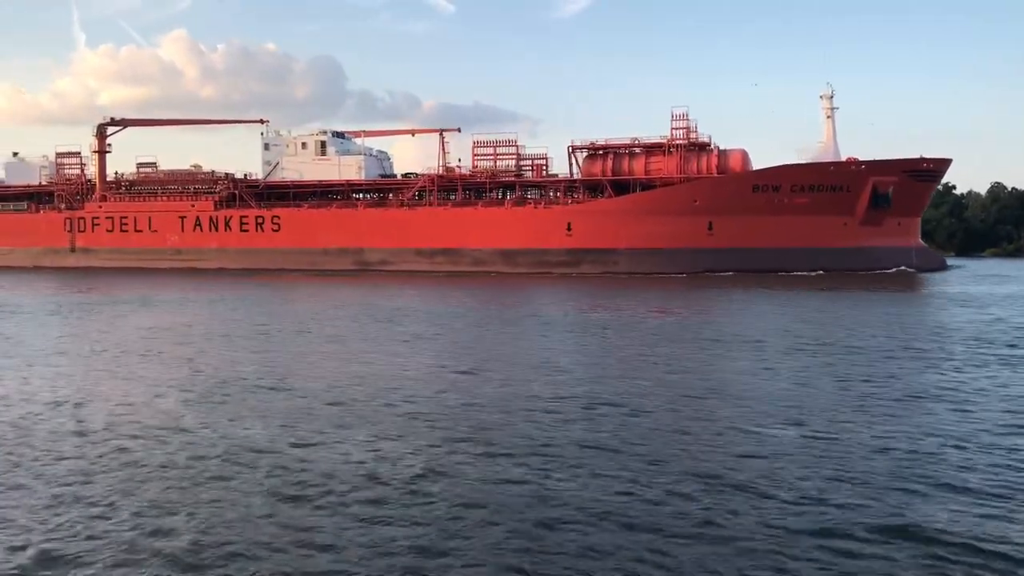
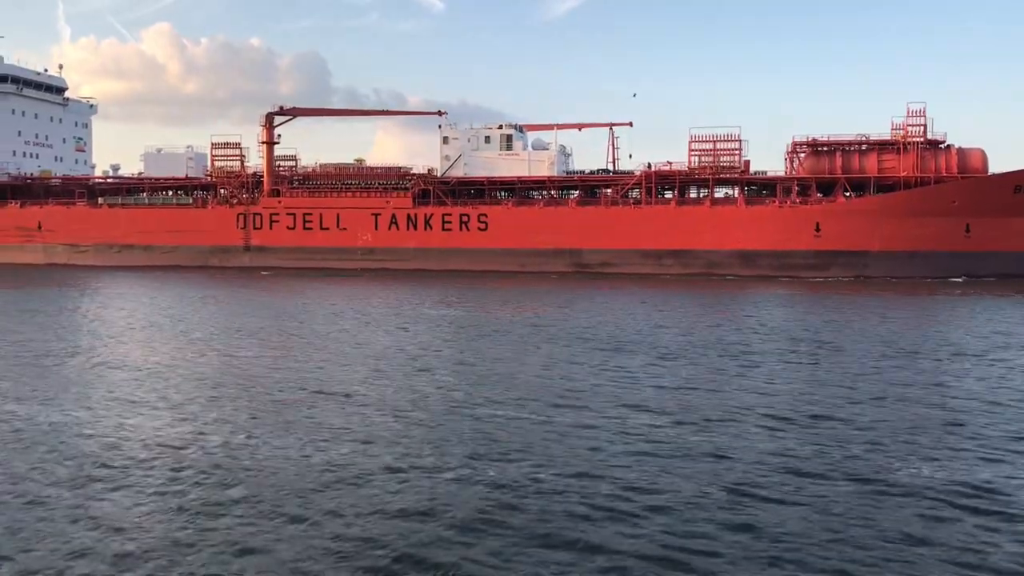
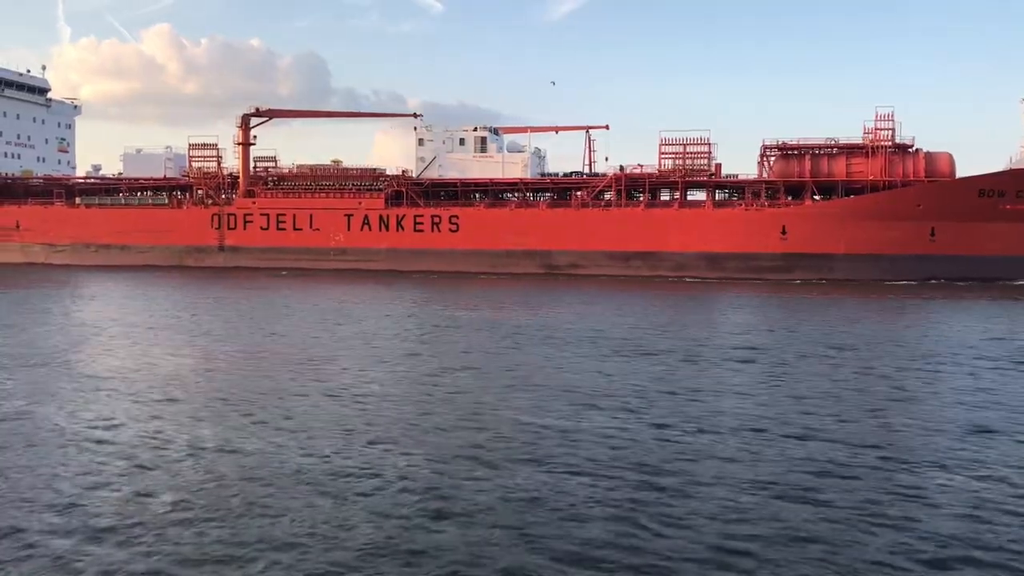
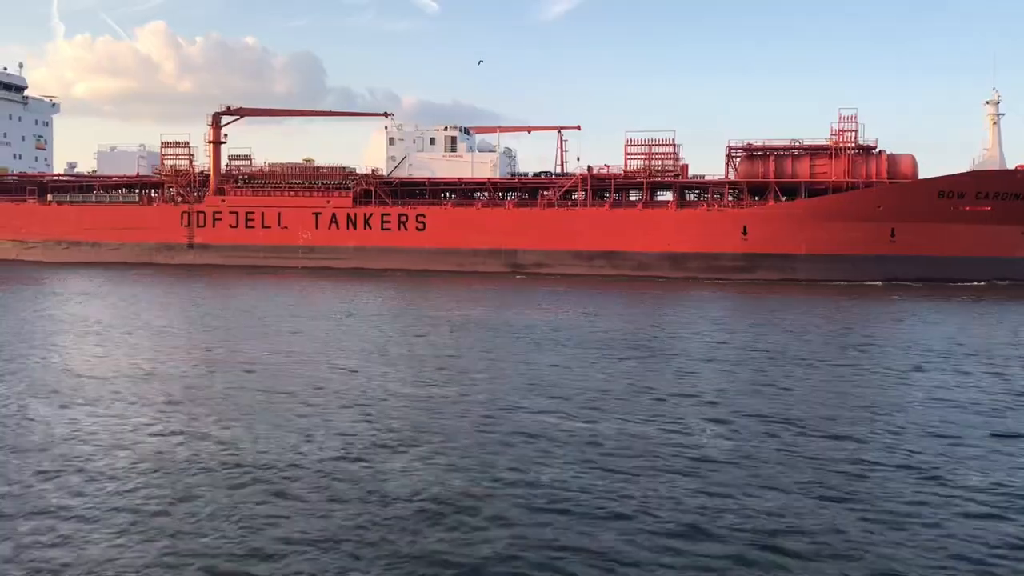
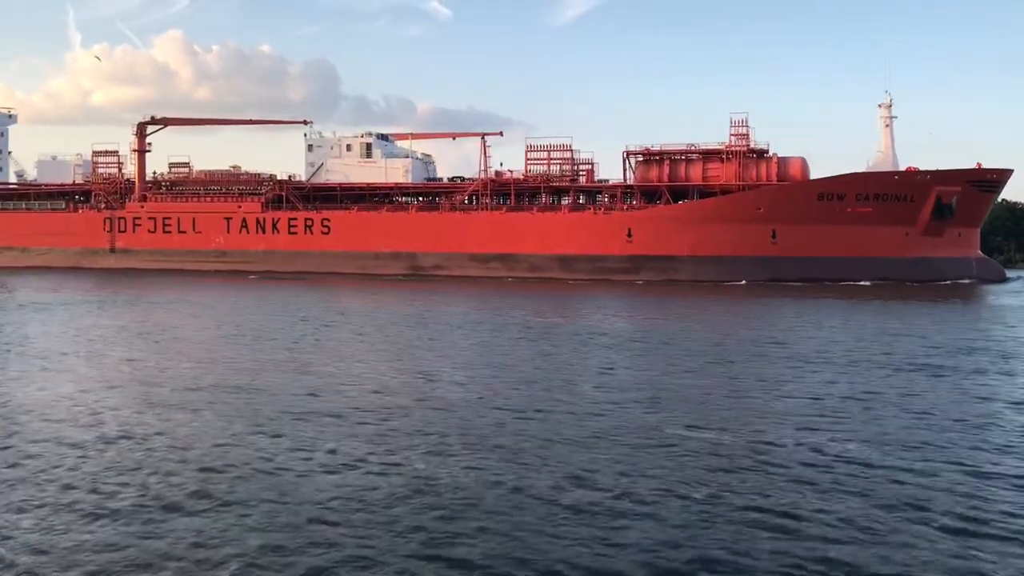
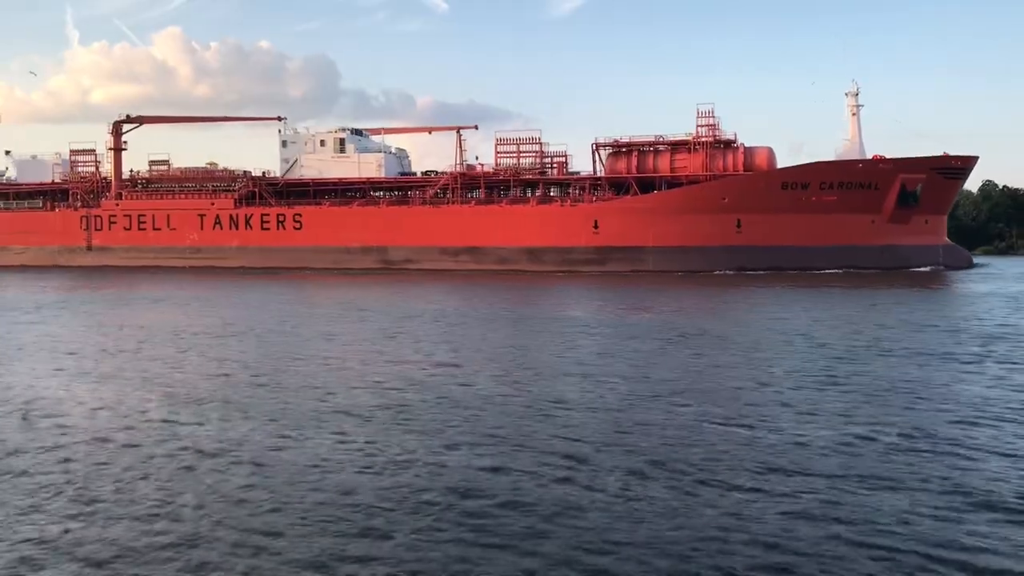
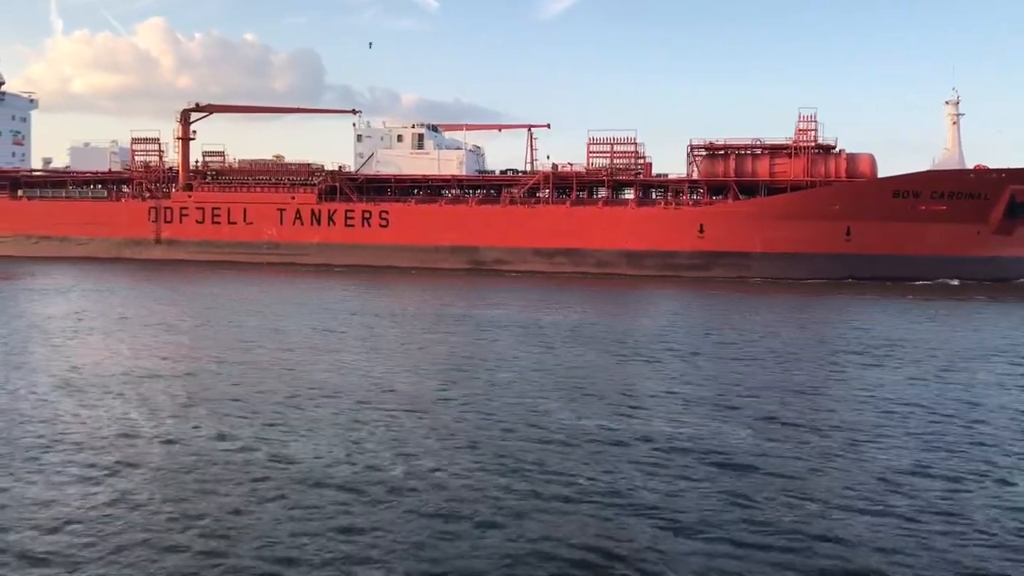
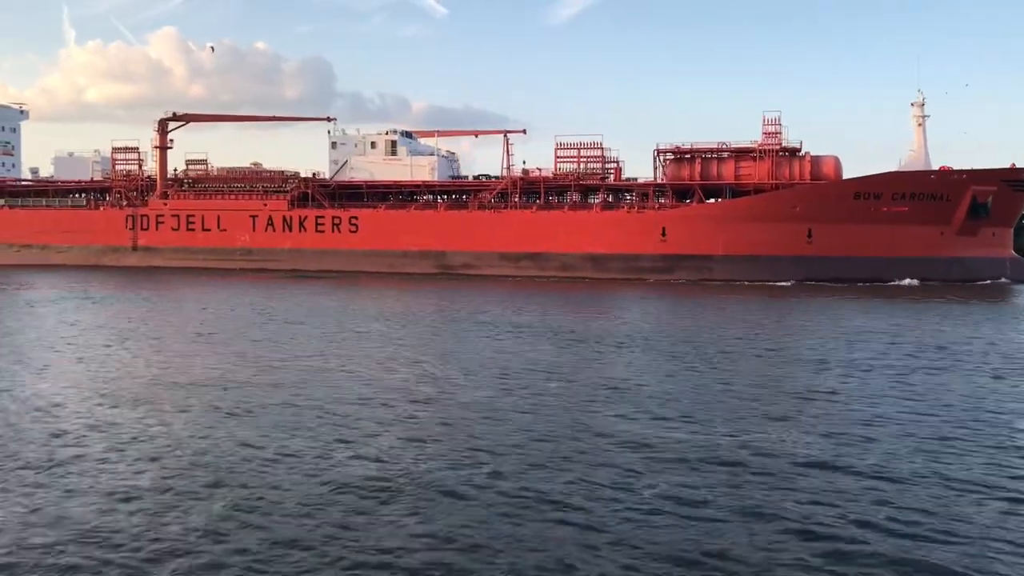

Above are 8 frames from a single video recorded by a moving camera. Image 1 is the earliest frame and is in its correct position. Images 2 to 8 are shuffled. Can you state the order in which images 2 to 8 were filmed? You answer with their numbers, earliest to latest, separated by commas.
6, 5, 8, 7, 4, 3, 2
